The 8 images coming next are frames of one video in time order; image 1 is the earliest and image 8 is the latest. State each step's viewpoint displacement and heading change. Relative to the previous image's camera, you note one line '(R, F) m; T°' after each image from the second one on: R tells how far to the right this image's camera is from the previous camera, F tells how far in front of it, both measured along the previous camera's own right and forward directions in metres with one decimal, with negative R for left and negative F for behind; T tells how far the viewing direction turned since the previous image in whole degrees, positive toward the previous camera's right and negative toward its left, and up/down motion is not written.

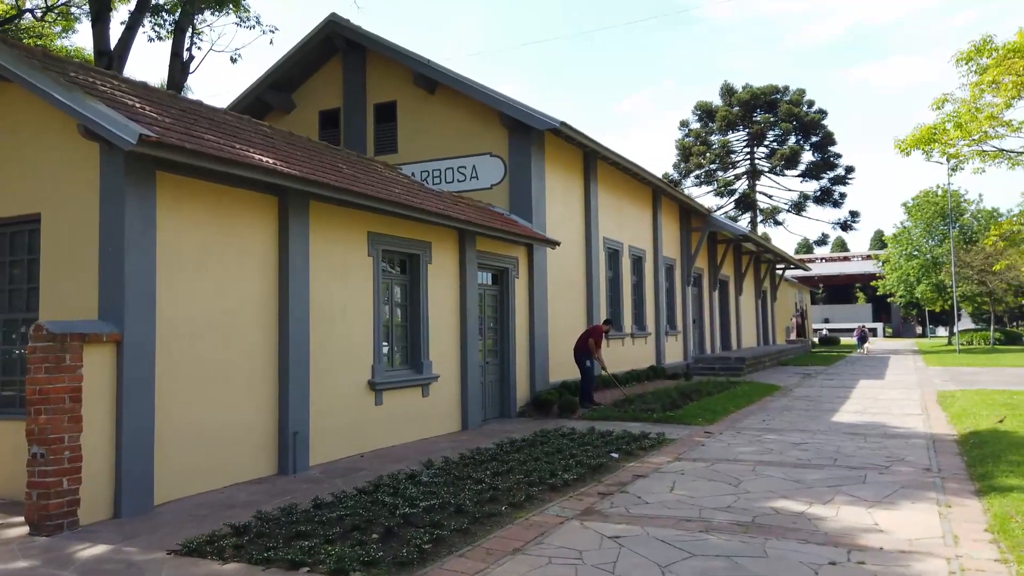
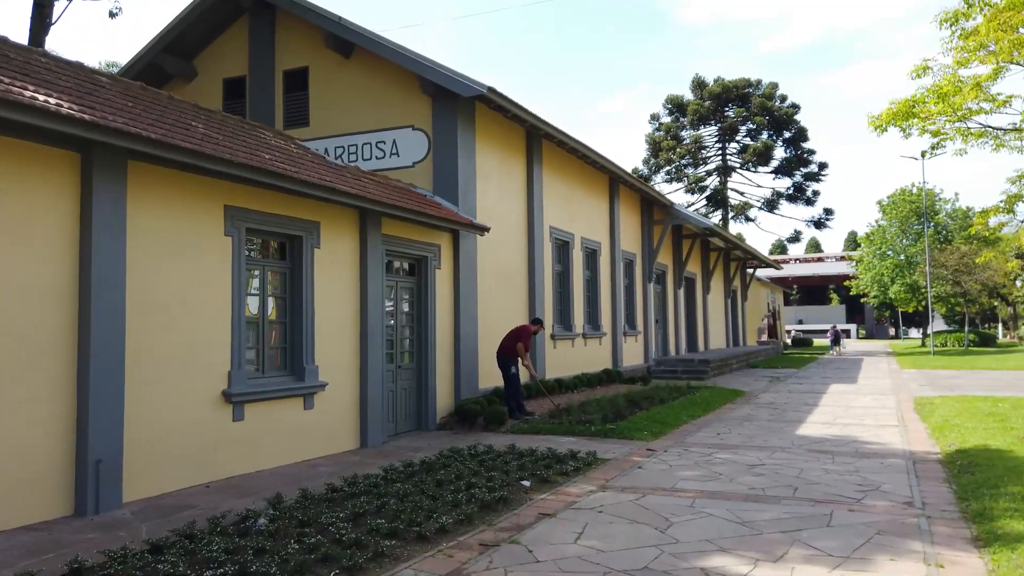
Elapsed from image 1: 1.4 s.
(+0.9, +1.7) m; +2°
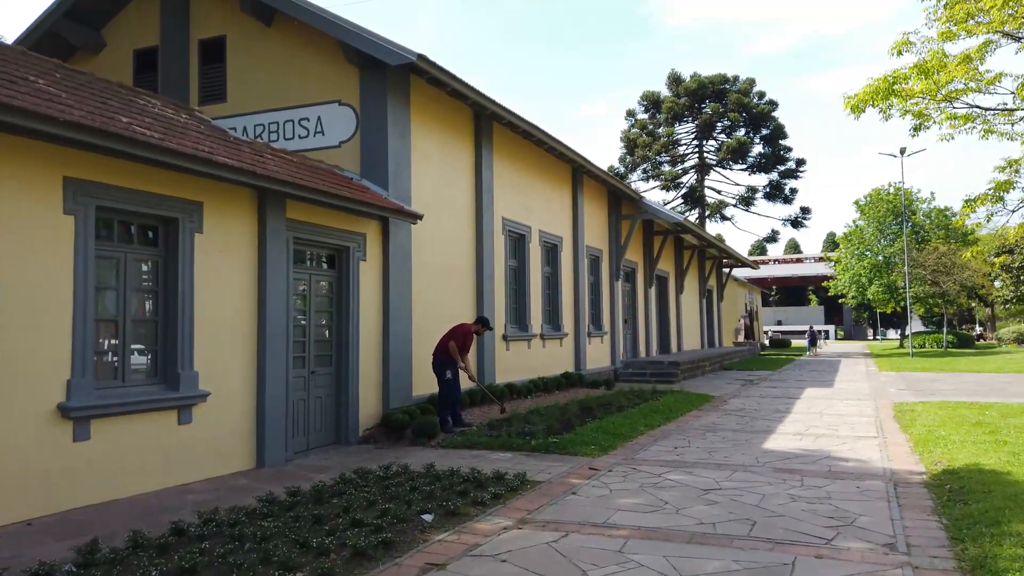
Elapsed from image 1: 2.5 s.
(+0.6, +1.3) m; +1°
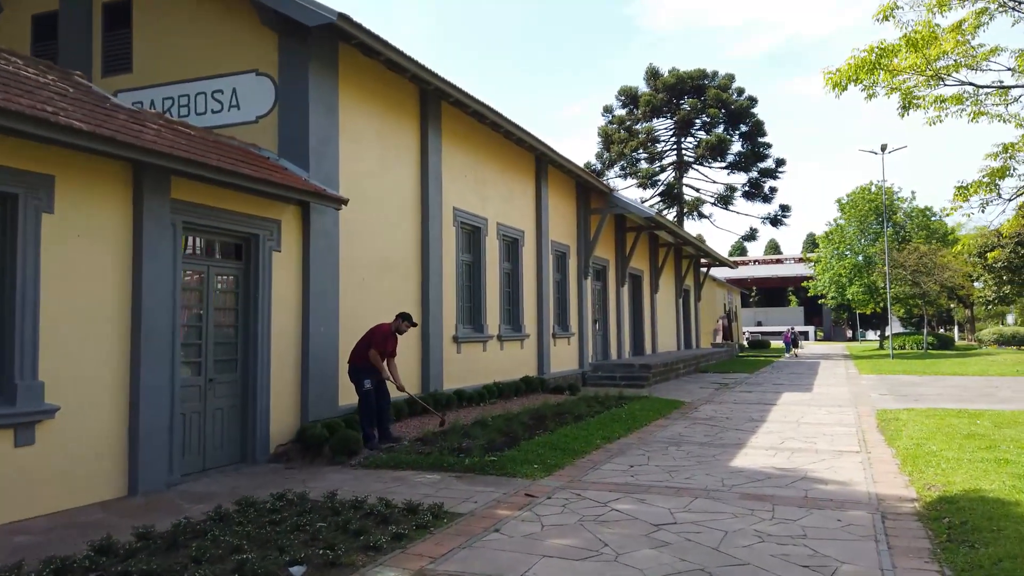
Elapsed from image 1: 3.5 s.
(+0.5, +1.2) m; +1°
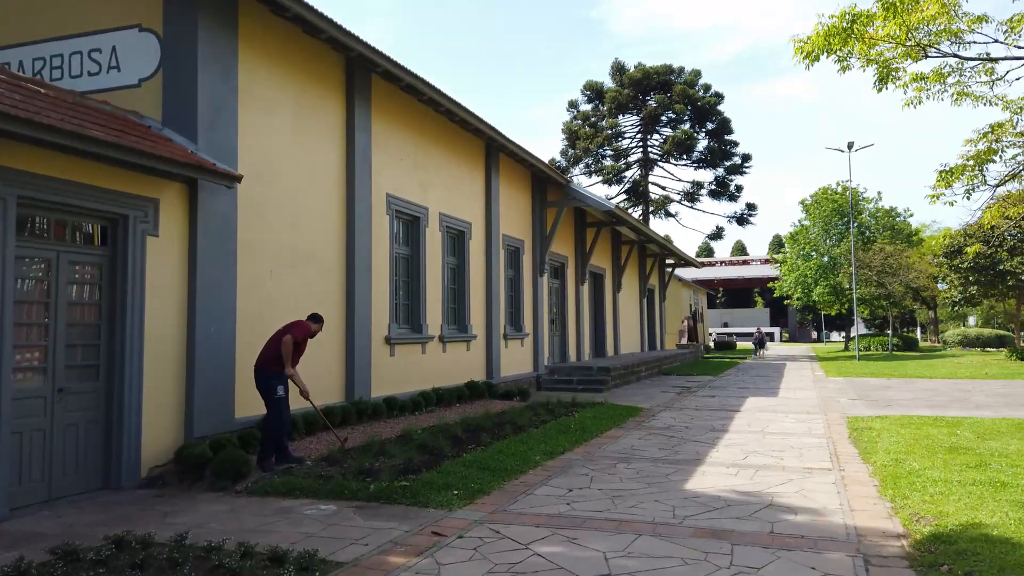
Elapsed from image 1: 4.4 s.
(+0.5, +1.2) m; +2°
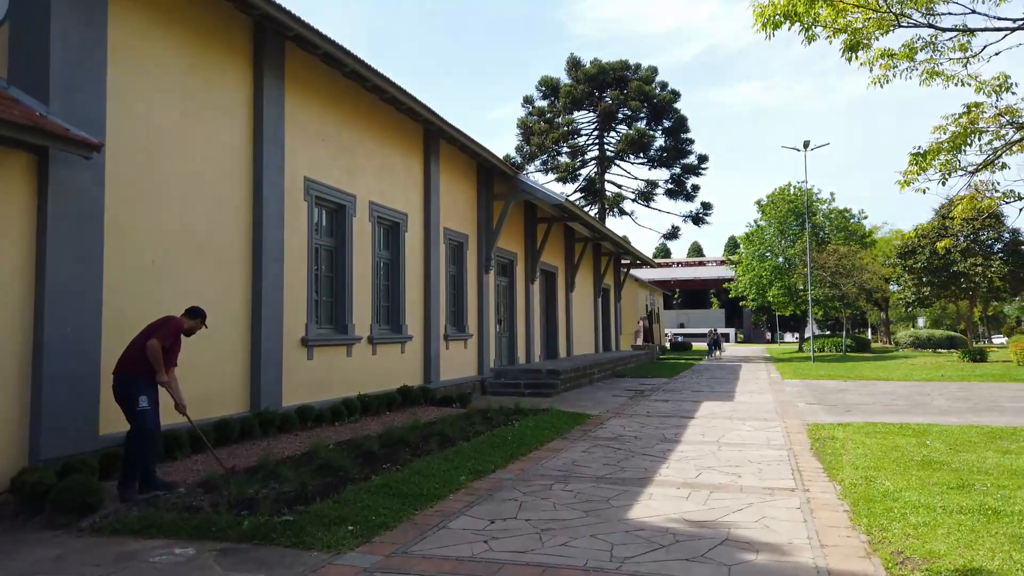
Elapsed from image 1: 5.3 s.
(+0.4, +1.1) m; +3°
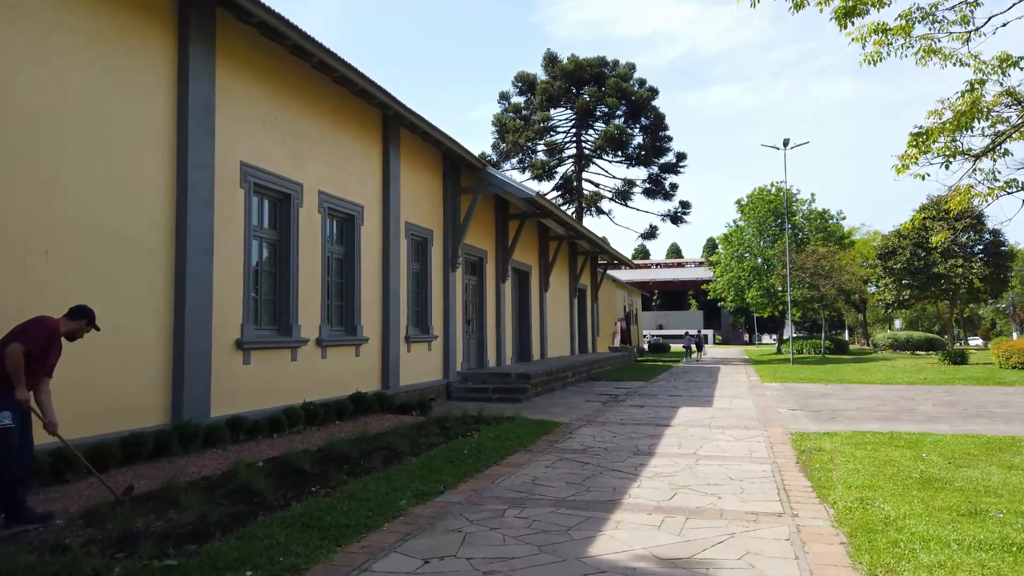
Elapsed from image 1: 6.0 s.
(+0.3, +0.9) m; +2°
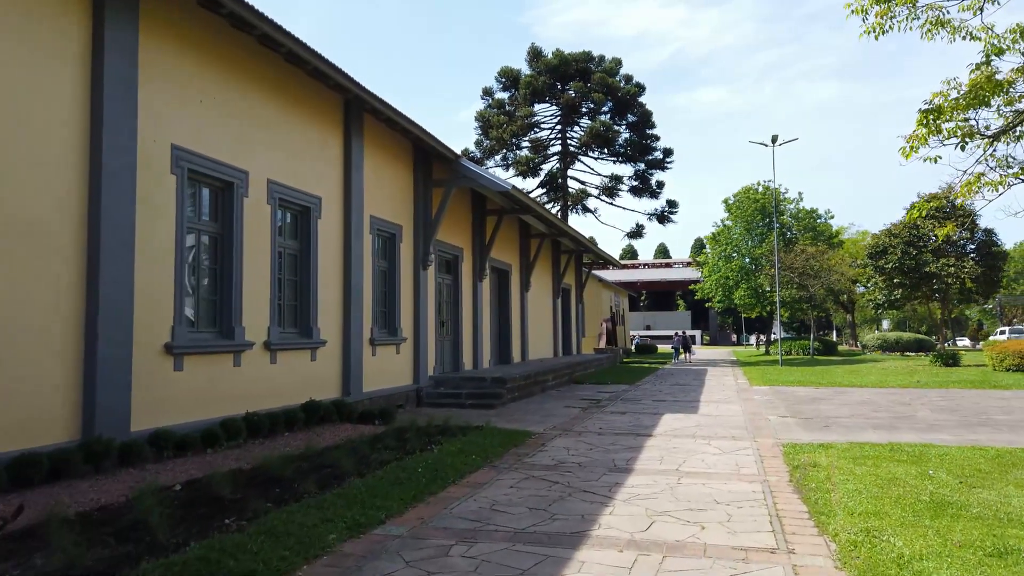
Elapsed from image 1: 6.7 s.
(+0.3, +0.9) m; +1°
